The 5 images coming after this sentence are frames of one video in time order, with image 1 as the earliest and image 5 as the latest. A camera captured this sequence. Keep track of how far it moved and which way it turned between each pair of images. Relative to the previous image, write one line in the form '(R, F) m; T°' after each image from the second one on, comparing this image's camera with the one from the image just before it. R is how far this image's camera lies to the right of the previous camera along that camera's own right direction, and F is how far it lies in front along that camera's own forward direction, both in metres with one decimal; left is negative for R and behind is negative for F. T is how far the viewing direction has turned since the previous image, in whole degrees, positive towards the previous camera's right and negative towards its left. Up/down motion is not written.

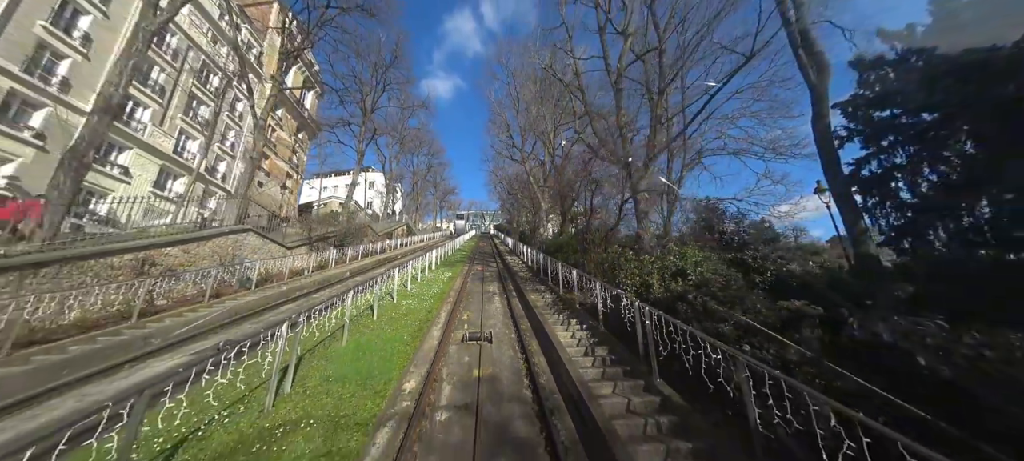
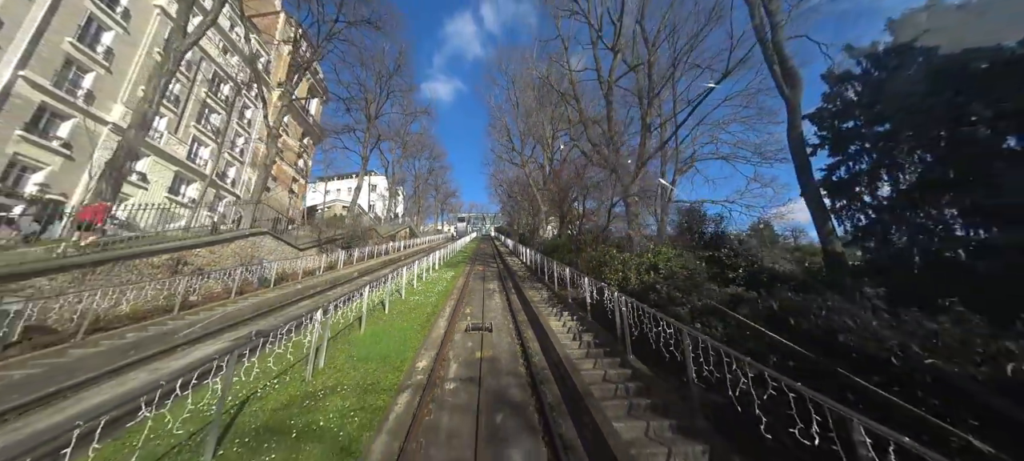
(+0.1, -0.8) m; 0°
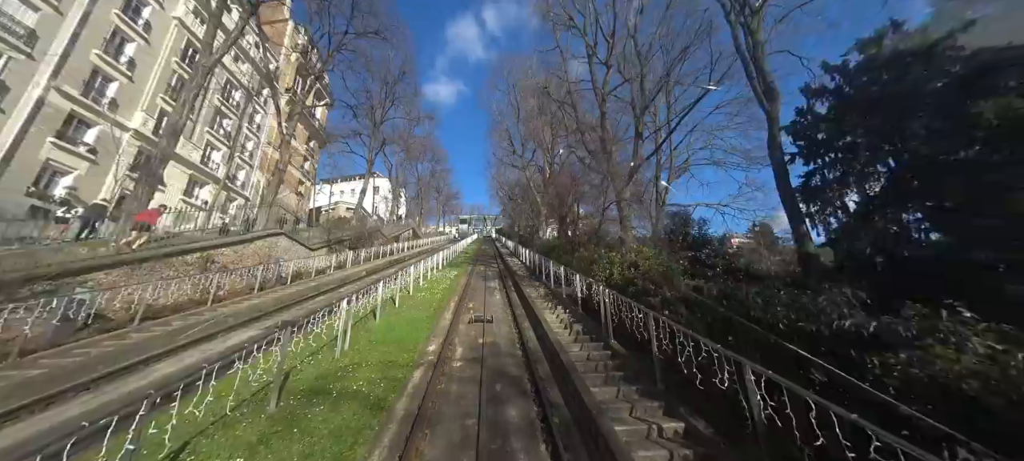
(+0.1, -0.8) m; 0°
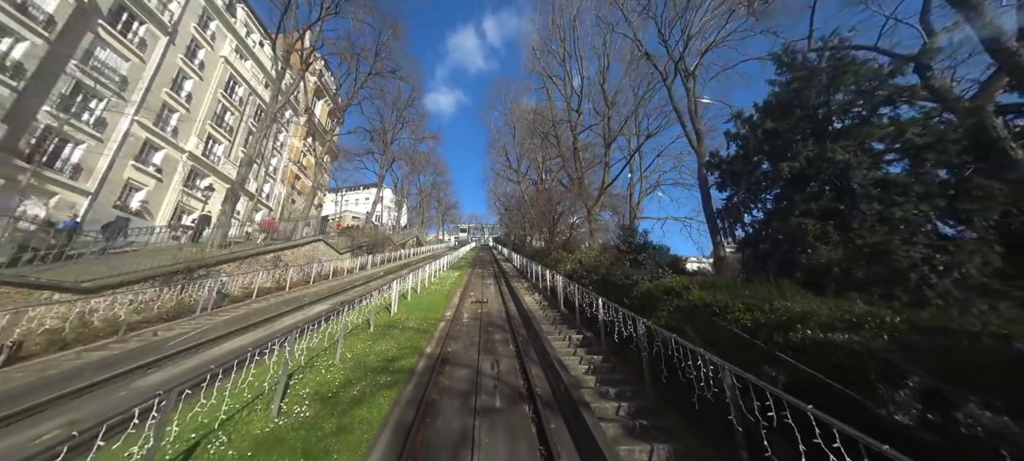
(+0.3, -3.4) m; +1°
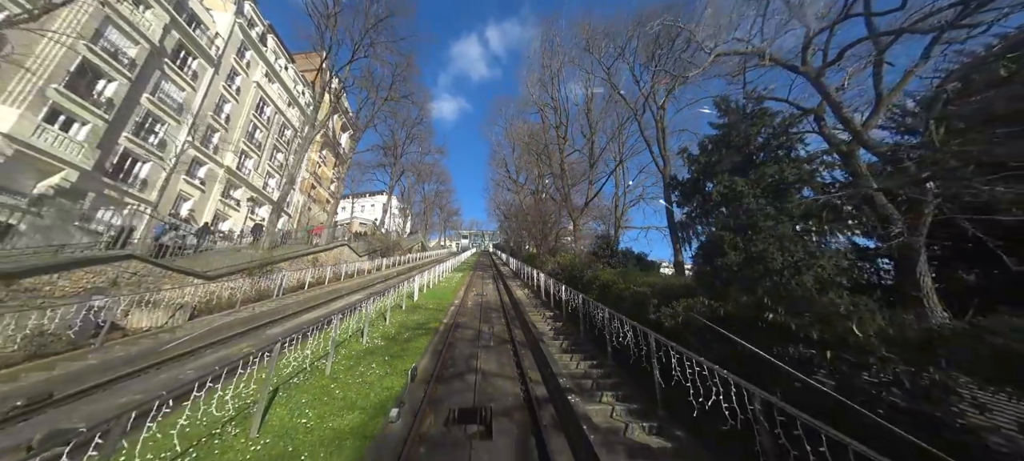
(+0.3, -2.8) m; 0°
